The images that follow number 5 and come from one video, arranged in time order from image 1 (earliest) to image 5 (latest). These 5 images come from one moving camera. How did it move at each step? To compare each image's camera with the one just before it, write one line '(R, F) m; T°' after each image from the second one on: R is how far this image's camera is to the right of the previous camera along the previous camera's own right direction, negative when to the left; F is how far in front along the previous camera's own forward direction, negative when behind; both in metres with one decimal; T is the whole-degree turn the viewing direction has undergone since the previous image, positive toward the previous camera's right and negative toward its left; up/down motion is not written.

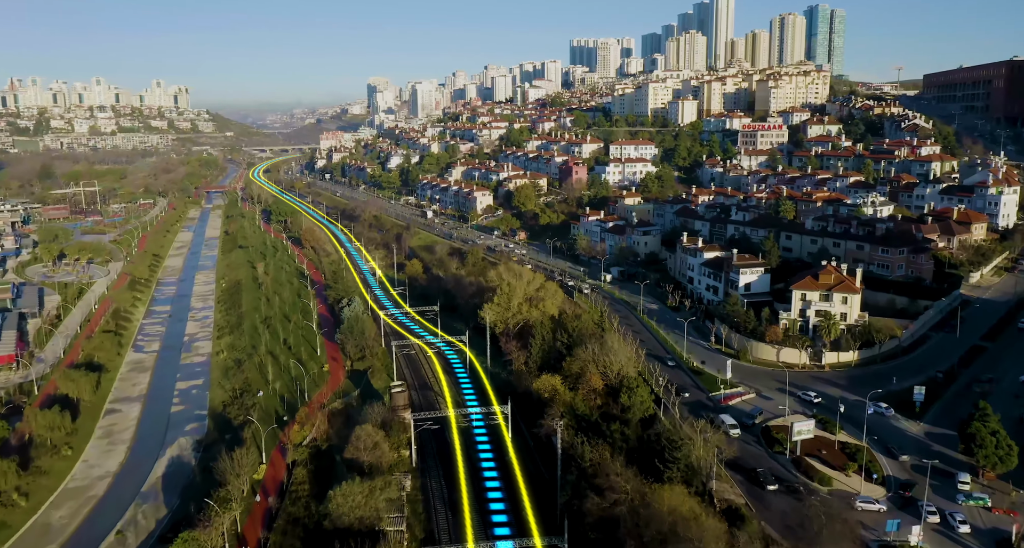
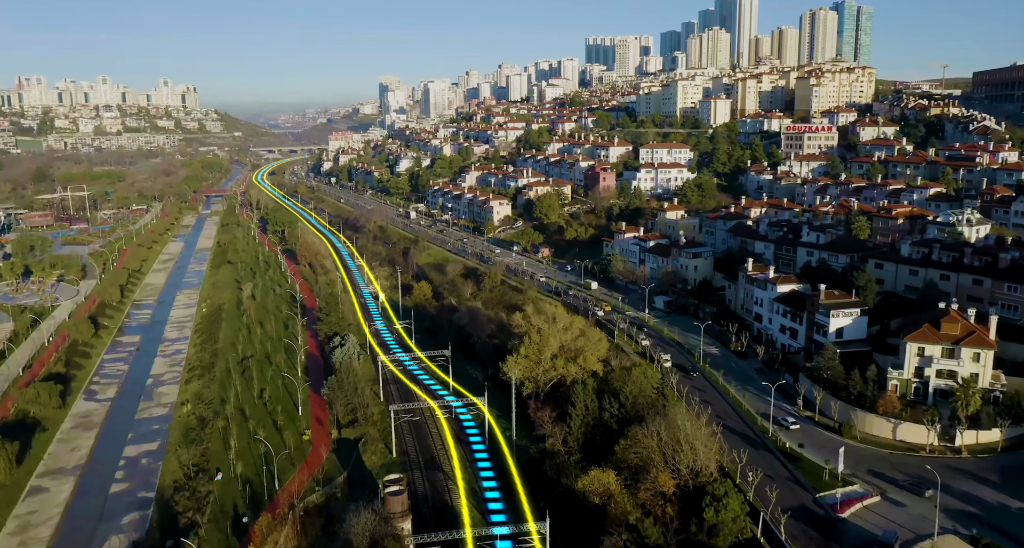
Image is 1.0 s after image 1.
(-0.5, +4.9) m; -1°
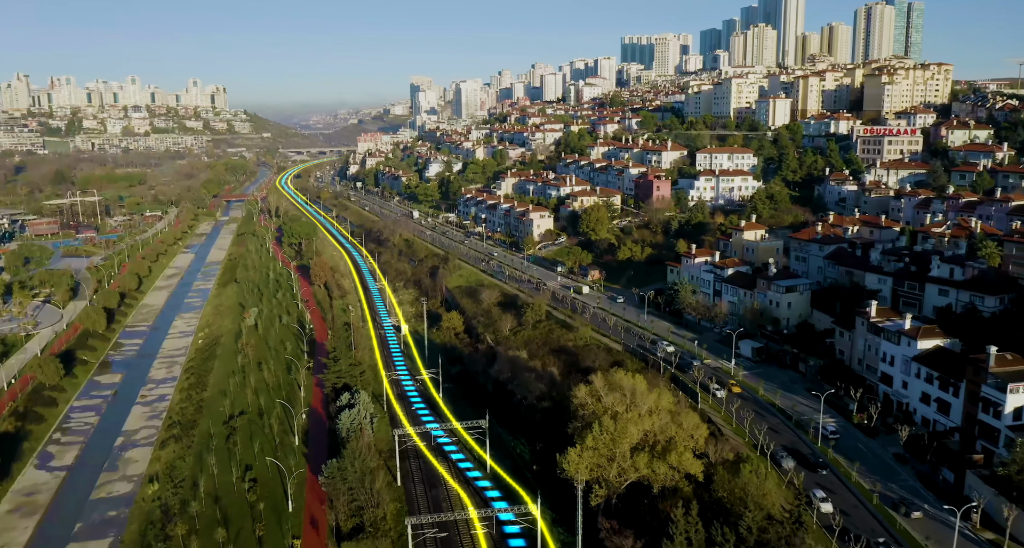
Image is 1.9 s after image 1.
(-0.6, +4.8) m; -2°
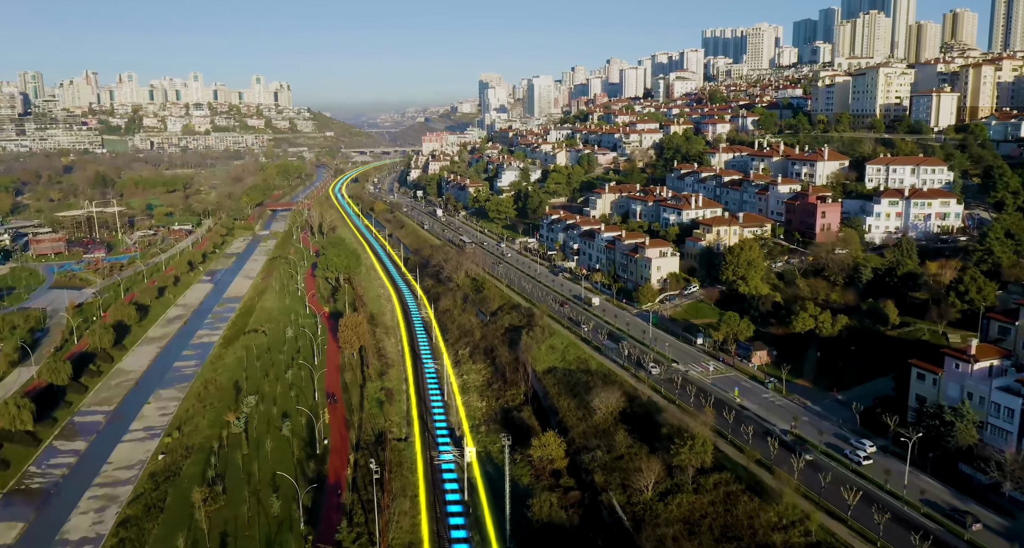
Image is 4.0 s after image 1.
(-1.6, +10.1) m; -5°
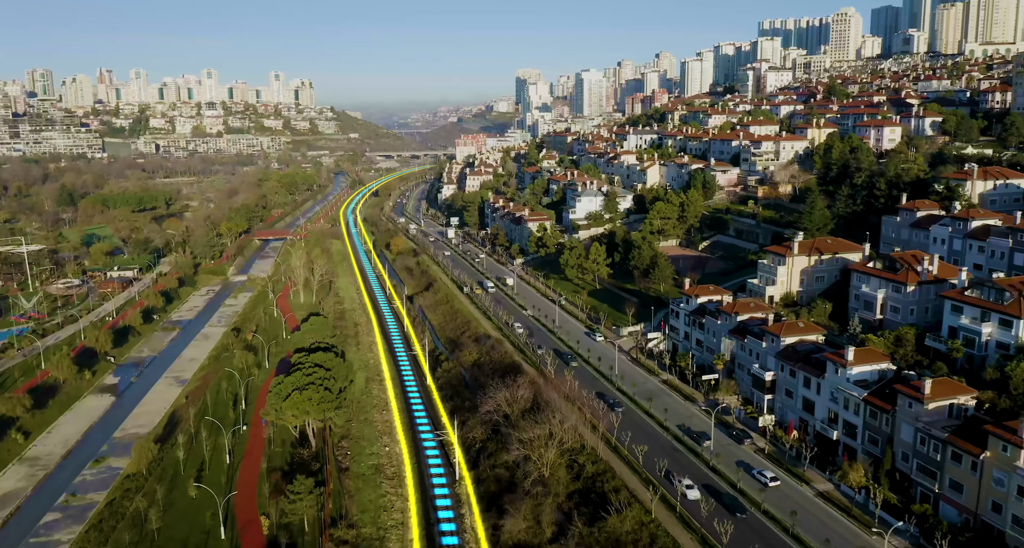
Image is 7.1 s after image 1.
(-2.1, +15.0) m; -2°
